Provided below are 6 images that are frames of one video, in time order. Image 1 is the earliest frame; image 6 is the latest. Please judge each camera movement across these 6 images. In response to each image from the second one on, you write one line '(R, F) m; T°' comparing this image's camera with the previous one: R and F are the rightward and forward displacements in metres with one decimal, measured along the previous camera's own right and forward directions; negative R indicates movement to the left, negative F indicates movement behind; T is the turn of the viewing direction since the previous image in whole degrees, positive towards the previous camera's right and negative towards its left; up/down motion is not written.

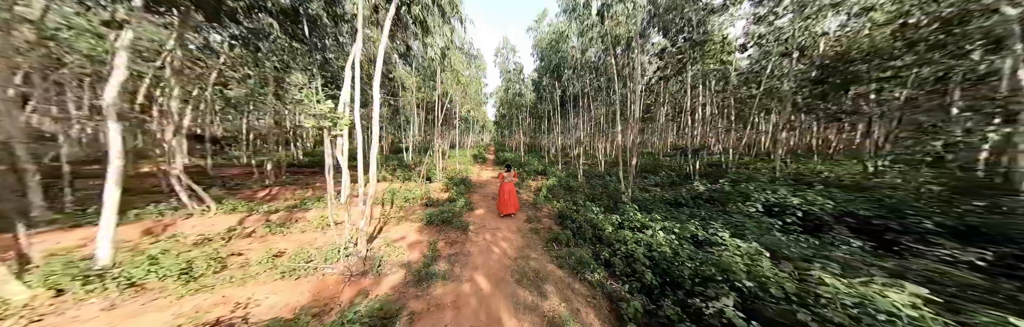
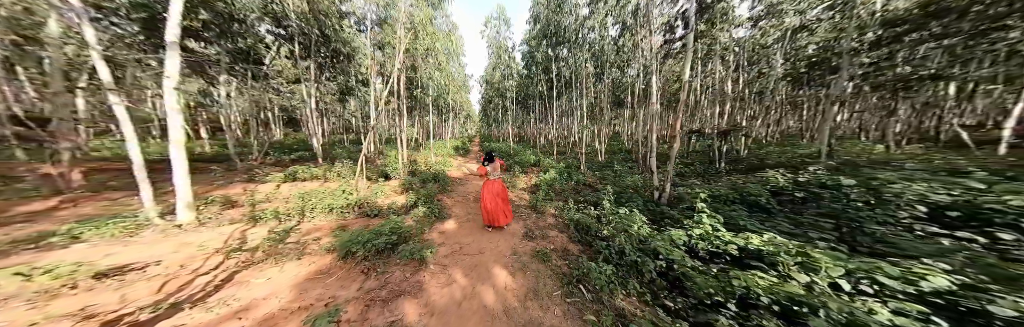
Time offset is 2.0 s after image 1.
(0.0, +2.5) m; +5°
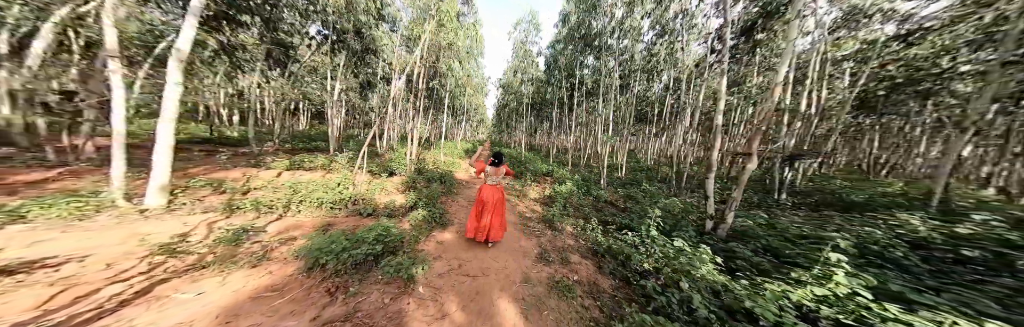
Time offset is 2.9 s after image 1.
(-0.2, +0.8) m; -4°
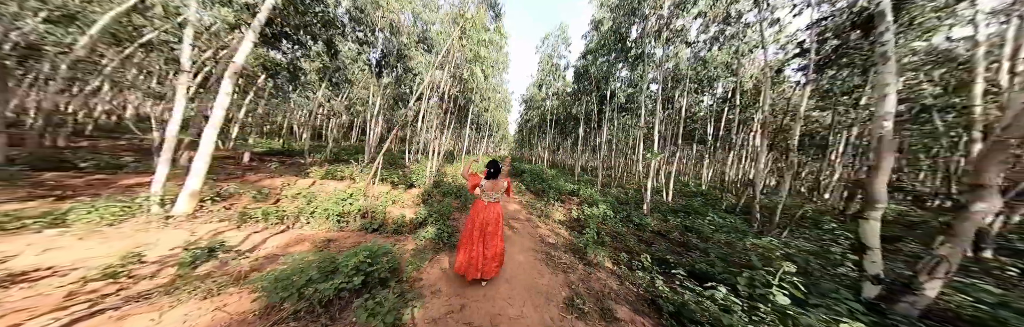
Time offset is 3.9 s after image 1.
(+0.1, +0.8) m; -9°
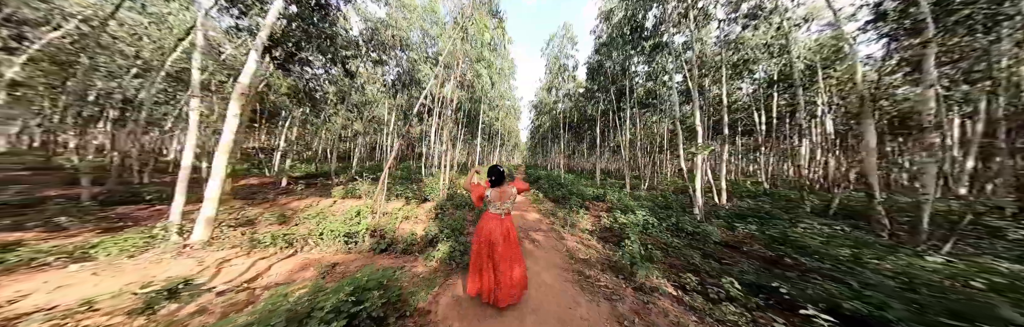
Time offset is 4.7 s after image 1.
(0.0, +0.6) m; -6°
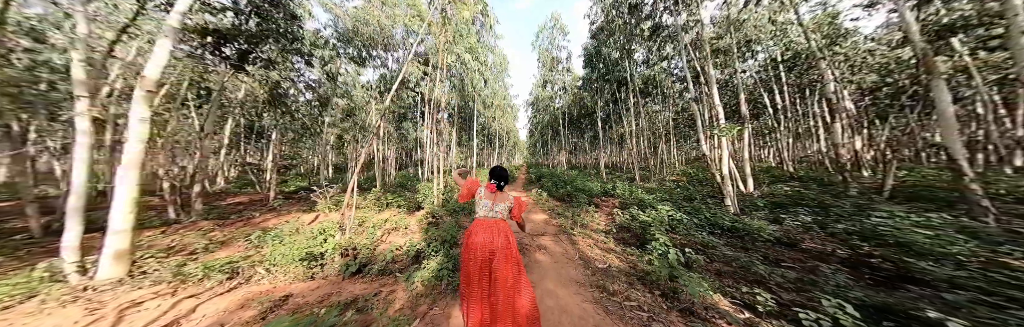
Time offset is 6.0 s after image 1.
(+0.1, +0.7) m; -1°
